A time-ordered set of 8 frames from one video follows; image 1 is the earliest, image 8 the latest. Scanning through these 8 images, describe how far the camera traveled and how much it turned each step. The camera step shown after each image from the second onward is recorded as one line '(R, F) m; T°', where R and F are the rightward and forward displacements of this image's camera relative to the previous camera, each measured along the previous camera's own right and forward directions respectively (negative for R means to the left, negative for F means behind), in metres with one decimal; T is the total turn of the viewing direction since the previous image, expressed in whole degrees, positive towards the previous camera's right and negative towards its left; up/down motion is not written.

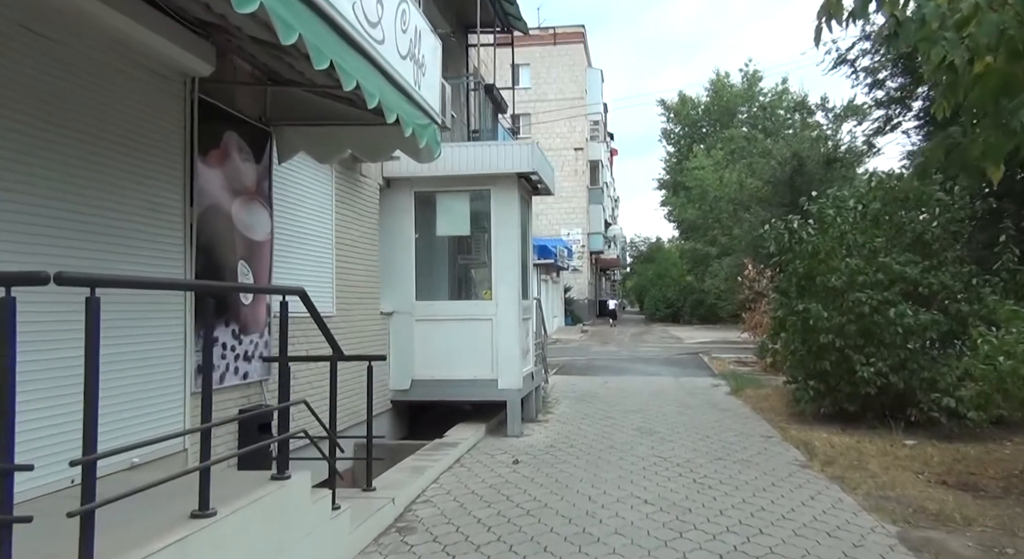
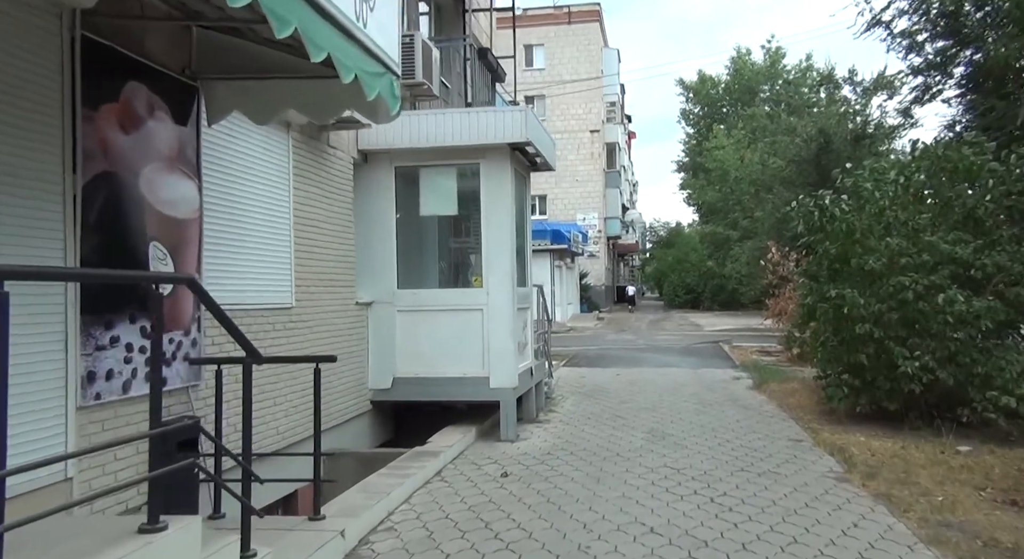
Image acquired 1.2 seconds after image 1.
(+0.3, +0.9) m; -2°
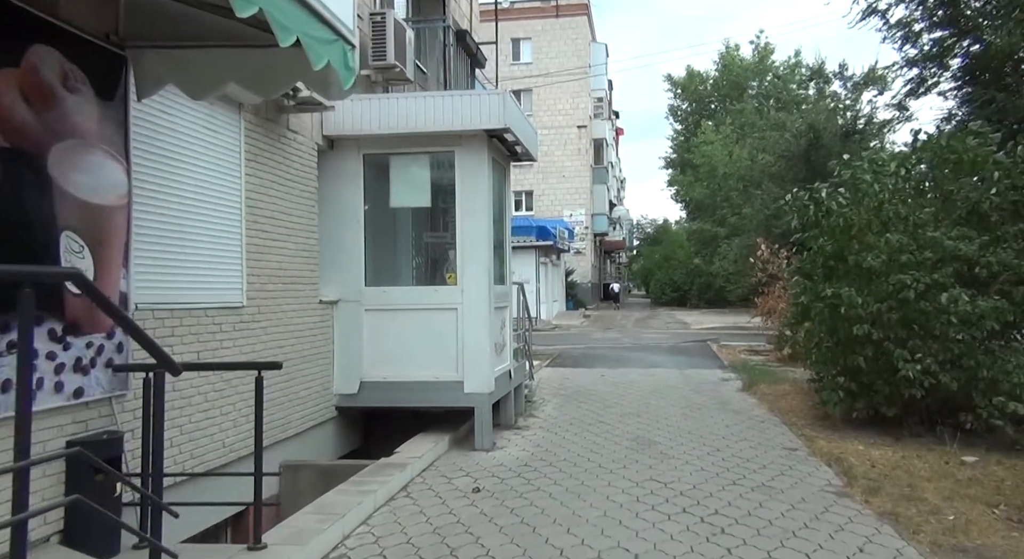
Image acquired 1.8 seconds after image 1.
(+0.1, +0.5) m; +1°
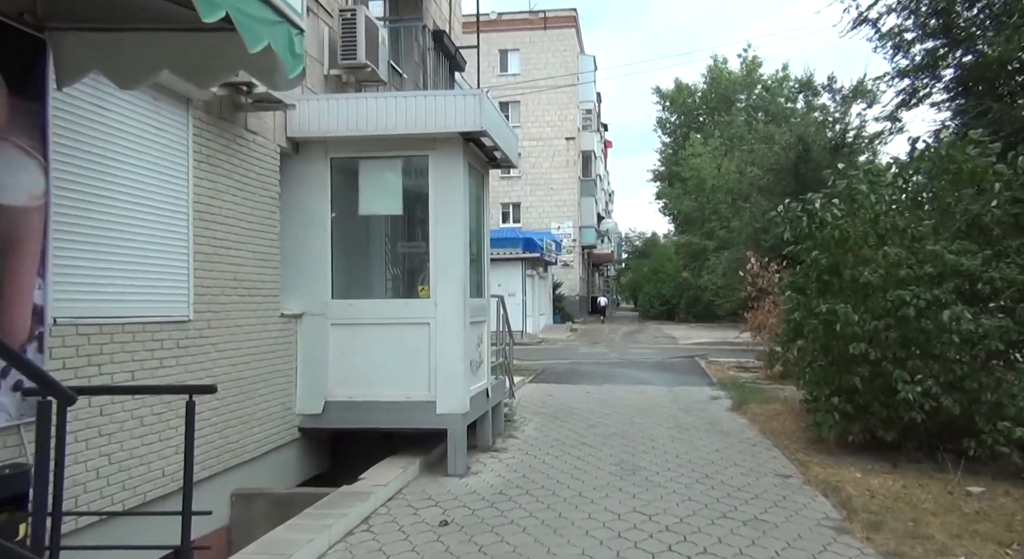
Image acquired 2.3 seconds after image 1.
(+0.1, +0.4) m; +1°
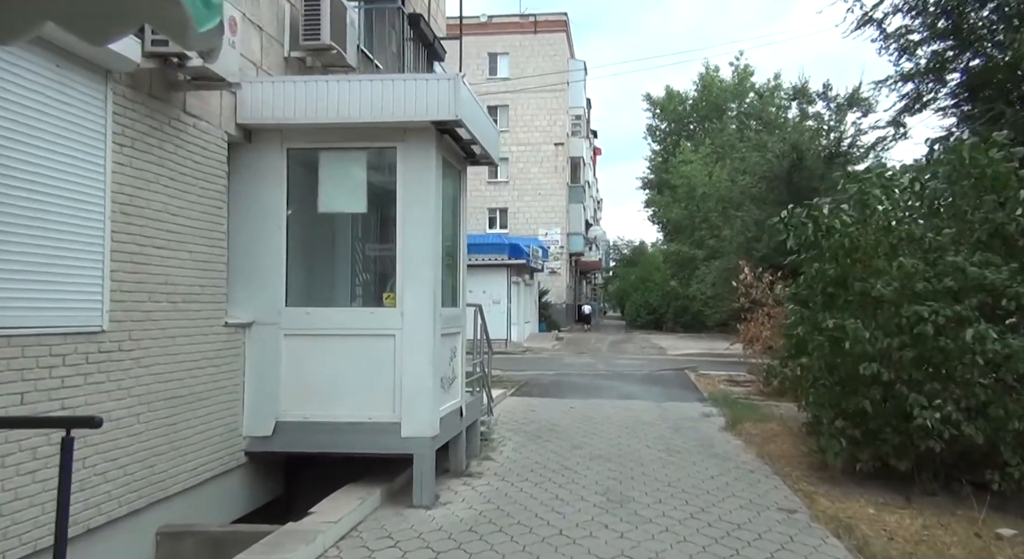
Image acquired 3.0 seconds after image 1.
(+0.1, +0.7) m; +1°
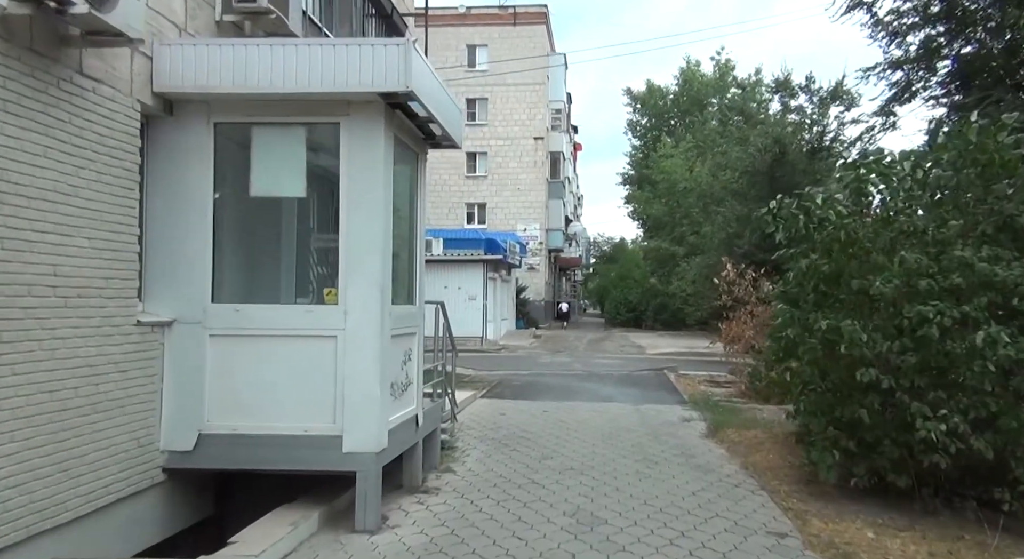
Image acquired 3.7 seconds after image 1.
(+0.2, +0.7) m; +2°
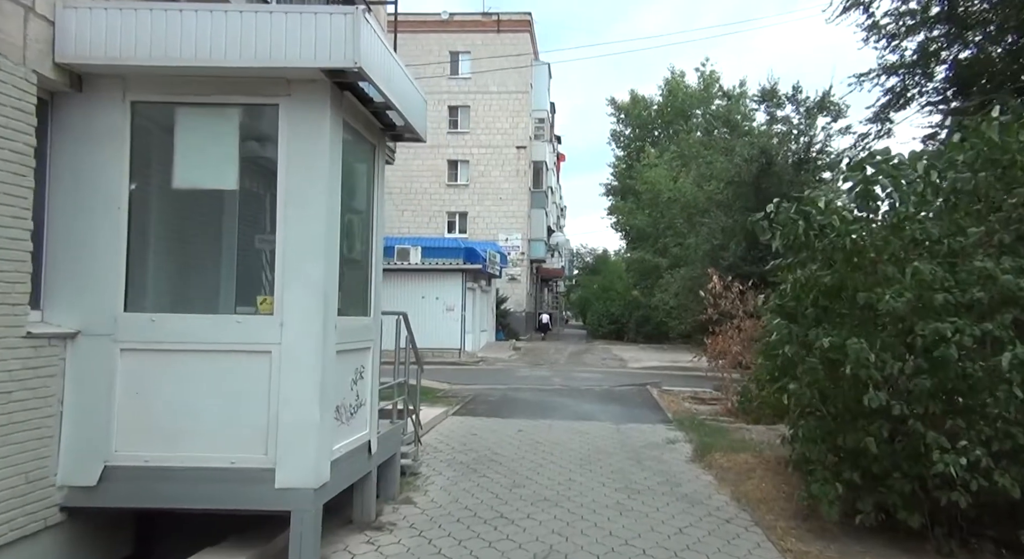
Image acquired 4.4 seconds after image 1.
(+0.1, +0.7) m; +1°
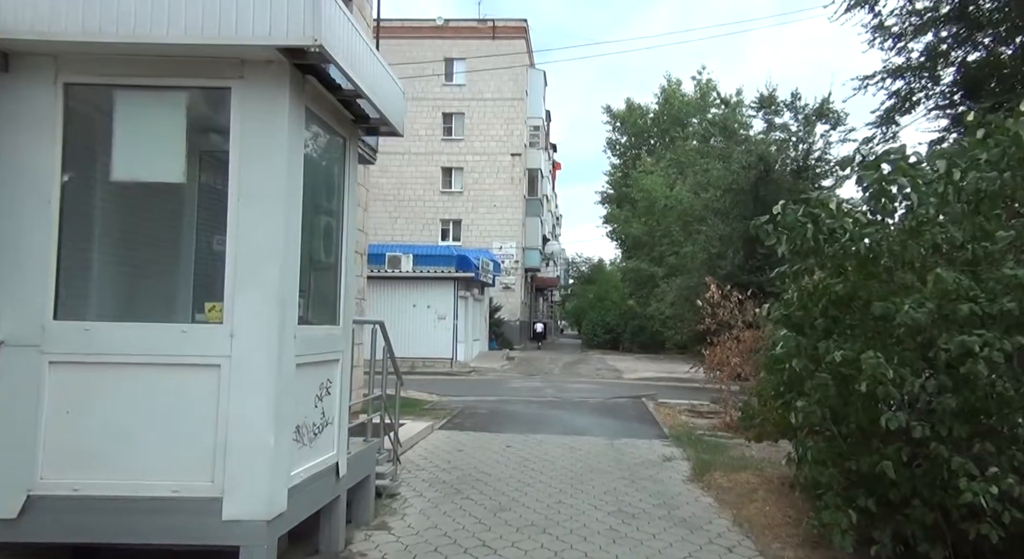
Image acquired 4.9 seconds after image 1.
(+0.1, +0.5) m; 0°
